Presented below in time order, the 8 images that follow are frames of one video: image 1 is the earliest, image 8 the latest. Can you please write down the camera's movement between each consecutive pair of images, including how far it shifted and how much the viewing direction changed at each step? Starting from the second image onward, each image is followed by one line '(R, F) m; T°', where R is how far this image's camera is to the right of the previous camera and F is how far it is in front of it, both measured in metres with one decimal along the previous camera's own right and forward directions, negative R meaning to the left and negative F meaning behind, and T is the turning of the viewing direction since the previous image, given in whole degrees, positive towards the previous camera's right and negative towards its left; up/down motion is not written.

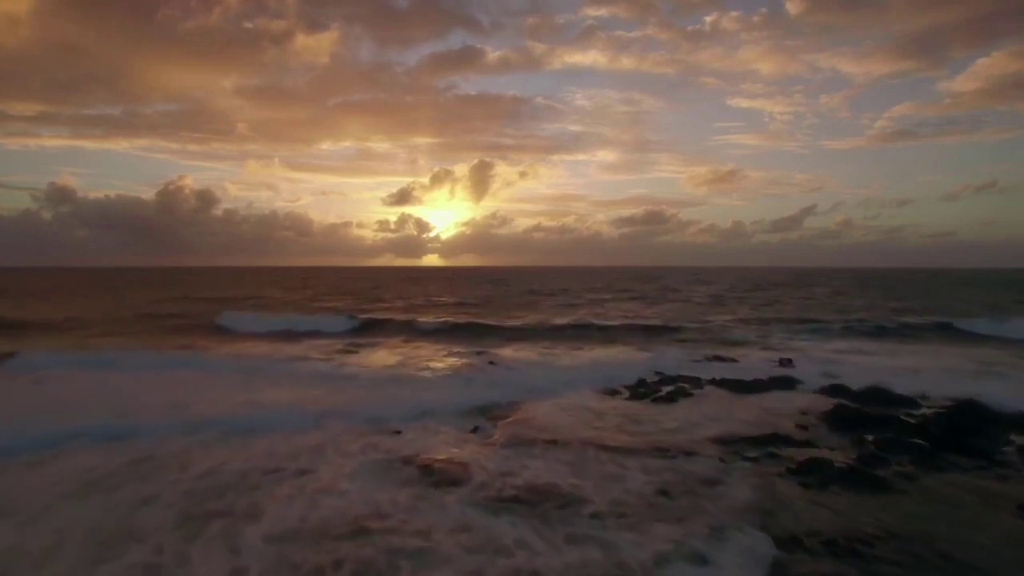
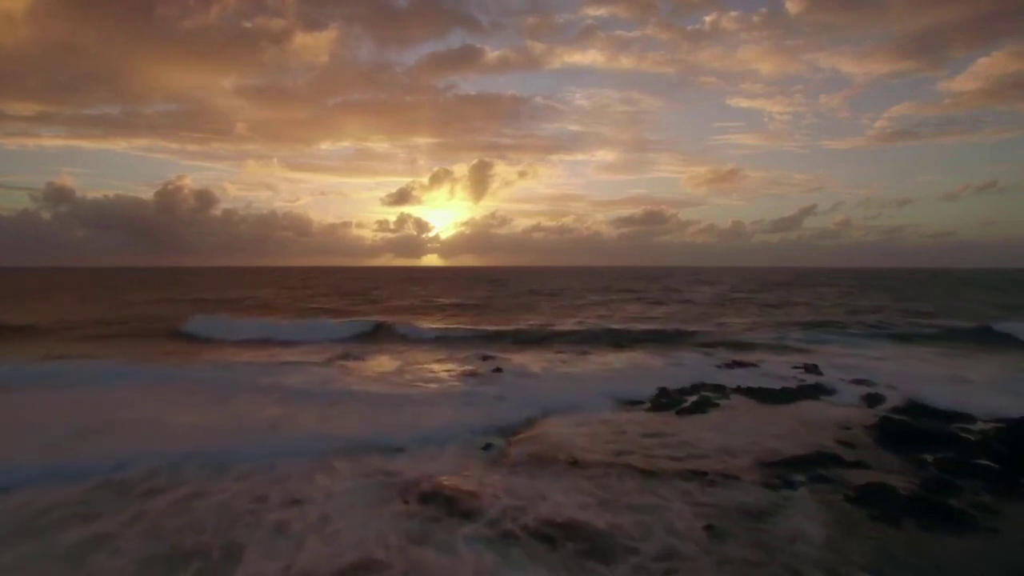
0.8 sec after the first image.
(-0.2, +0.7) m; 0°
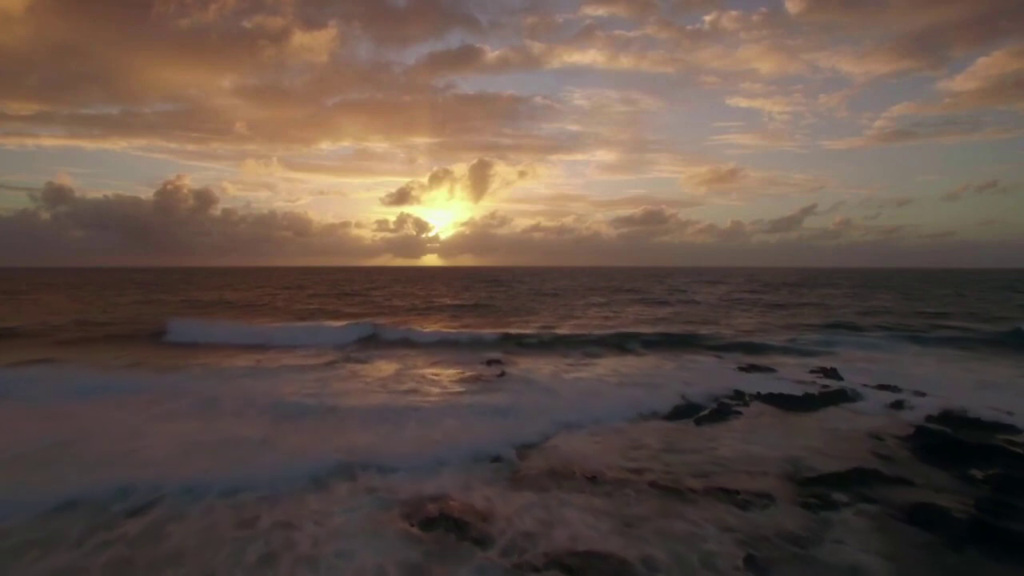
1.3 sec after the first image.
(-0.1, +0.5) m; 0°
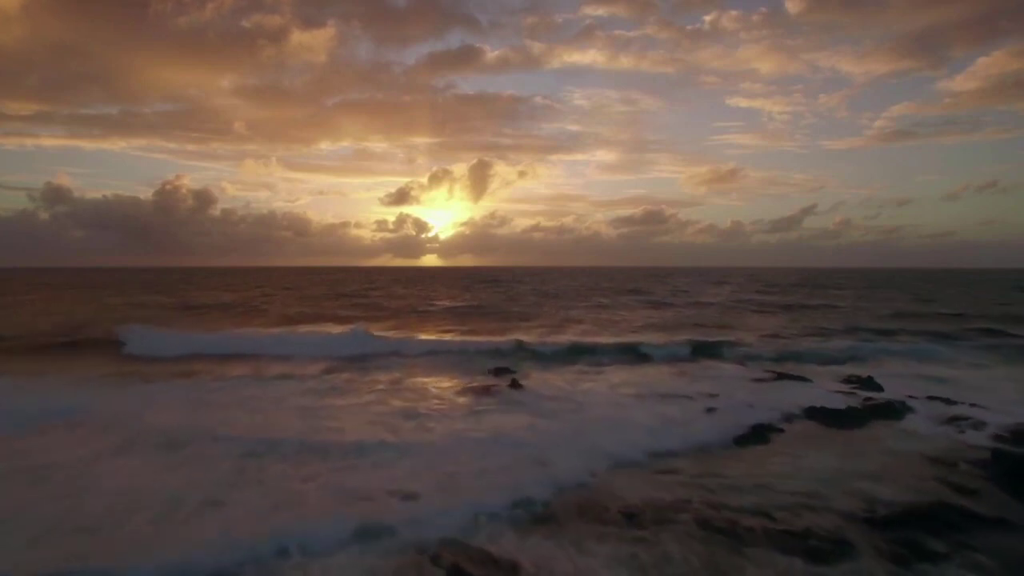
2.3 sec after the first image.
(-0.2, +0.6) m; 0°
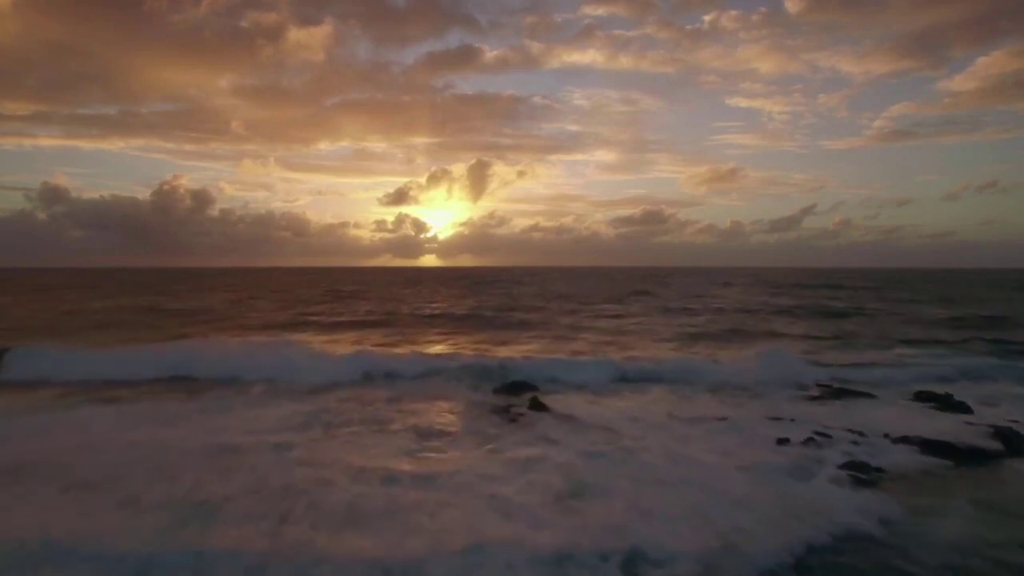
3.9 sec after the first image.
(-0.2, +1.2) m; 0°
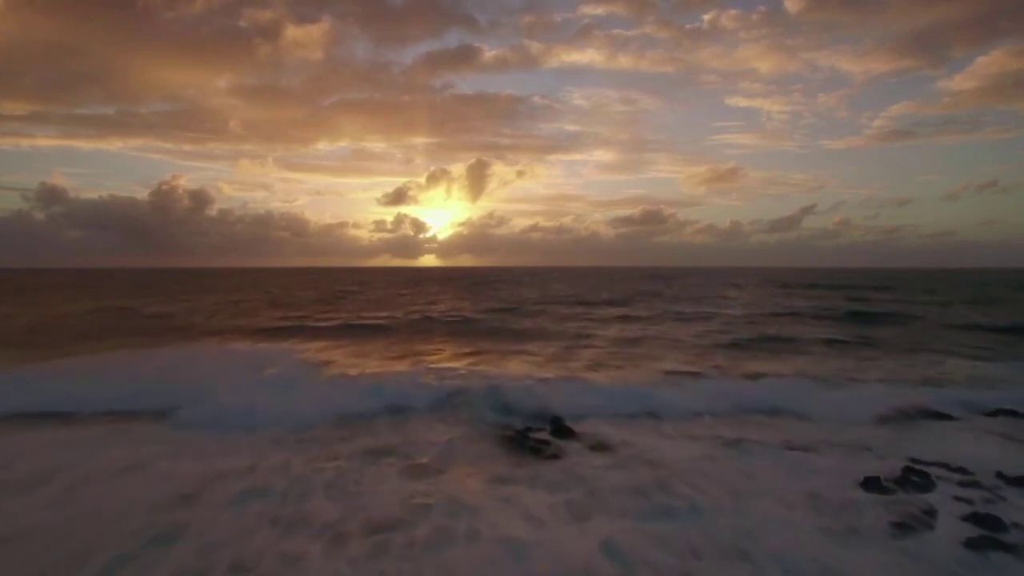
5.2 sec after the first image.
(-0.3, +1.4) m; 0°
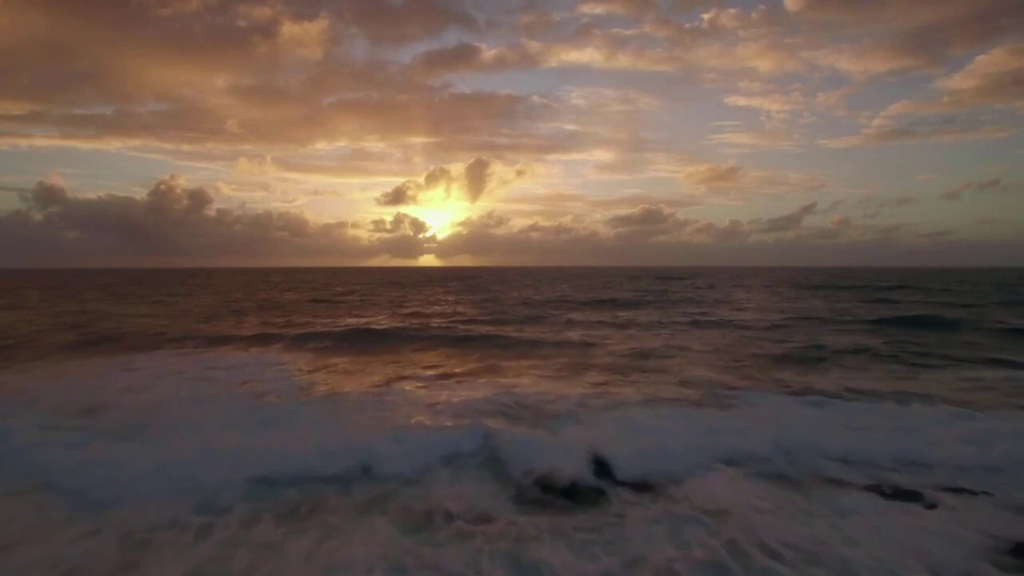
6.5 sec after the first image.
(-0.9, +1.0) m; 0°
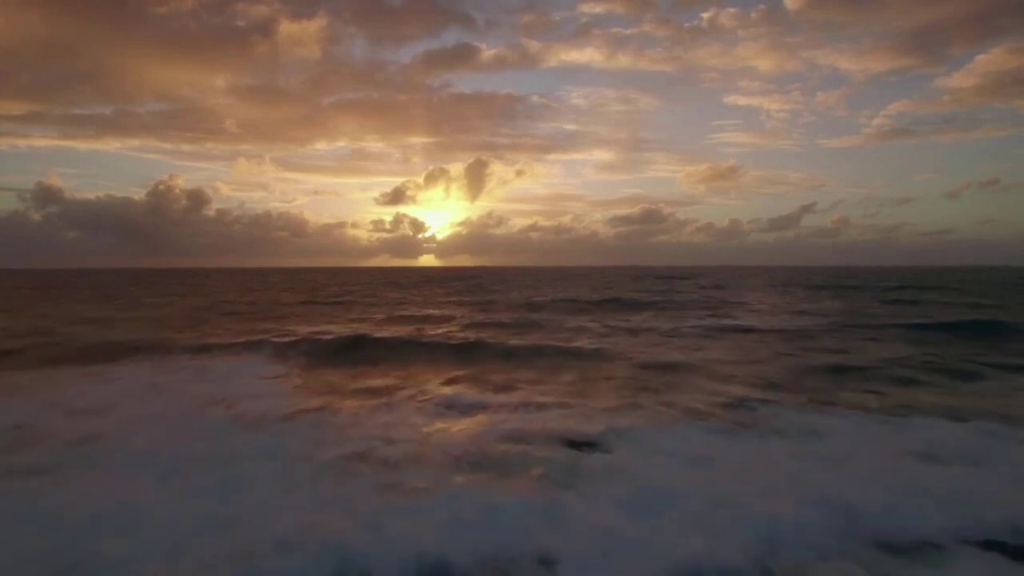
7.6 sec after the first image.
(+0.1, +0.4) m; 0°
